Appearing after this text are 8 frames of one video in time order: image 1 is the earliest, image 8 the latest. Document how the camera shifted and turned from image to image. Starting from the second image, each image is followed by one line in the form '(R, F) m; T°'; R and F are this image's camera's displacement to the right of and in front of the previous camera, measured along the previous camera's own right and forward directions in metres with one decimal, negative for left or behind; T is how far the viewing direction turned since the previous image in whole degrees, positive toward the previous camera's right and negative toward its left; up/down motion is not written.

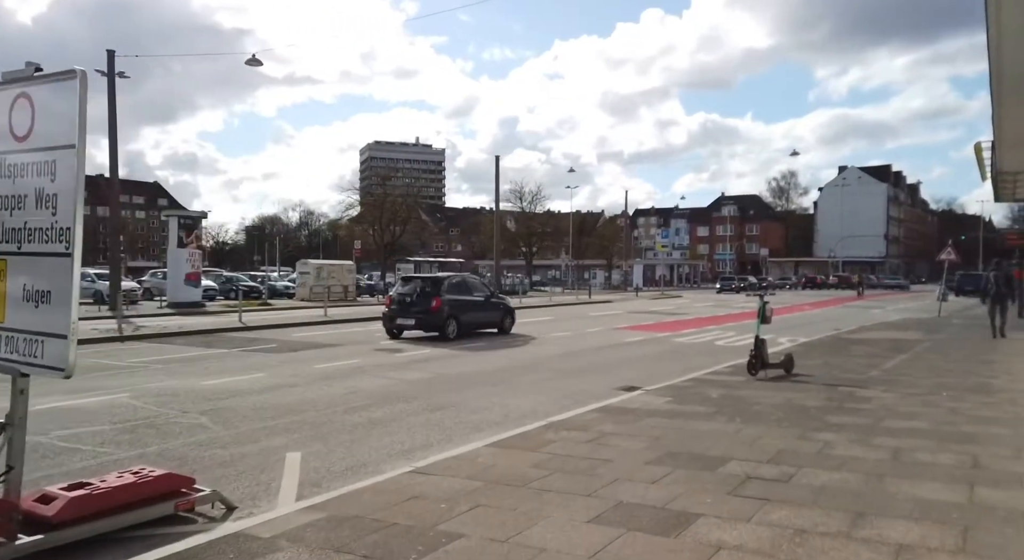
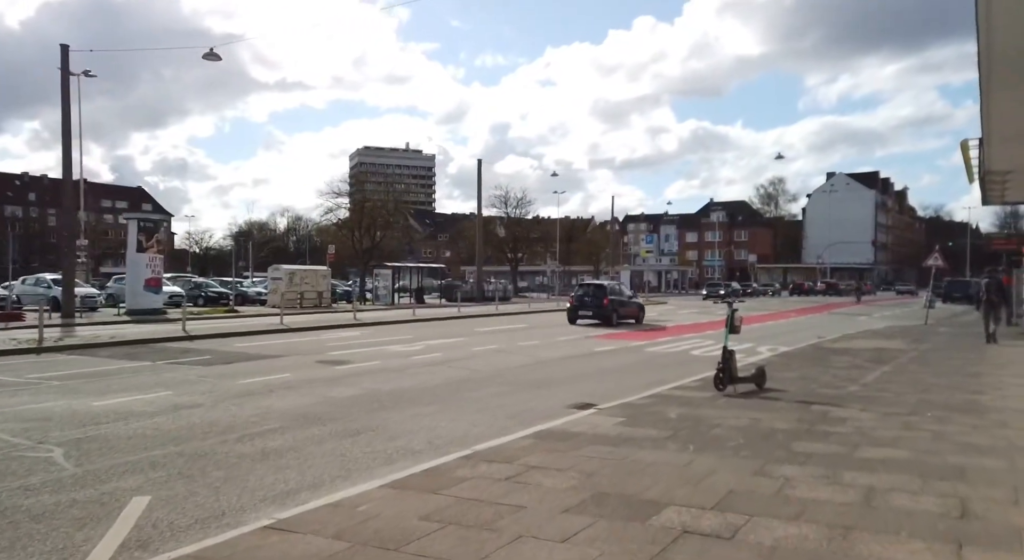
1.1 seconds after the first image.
(+0.6, +1.0) m; +1°
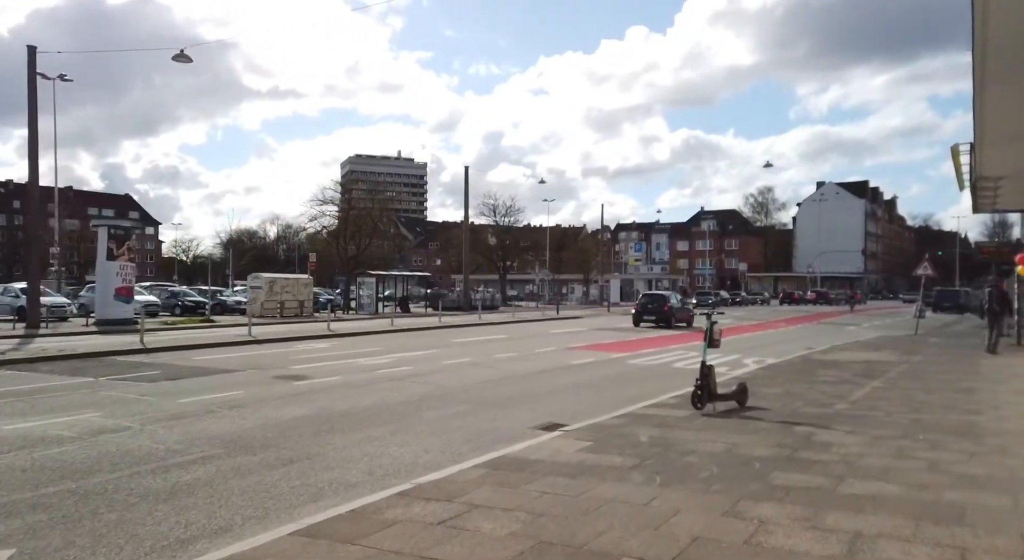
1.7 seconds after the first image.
(+0.4, +0.7) m; +1°
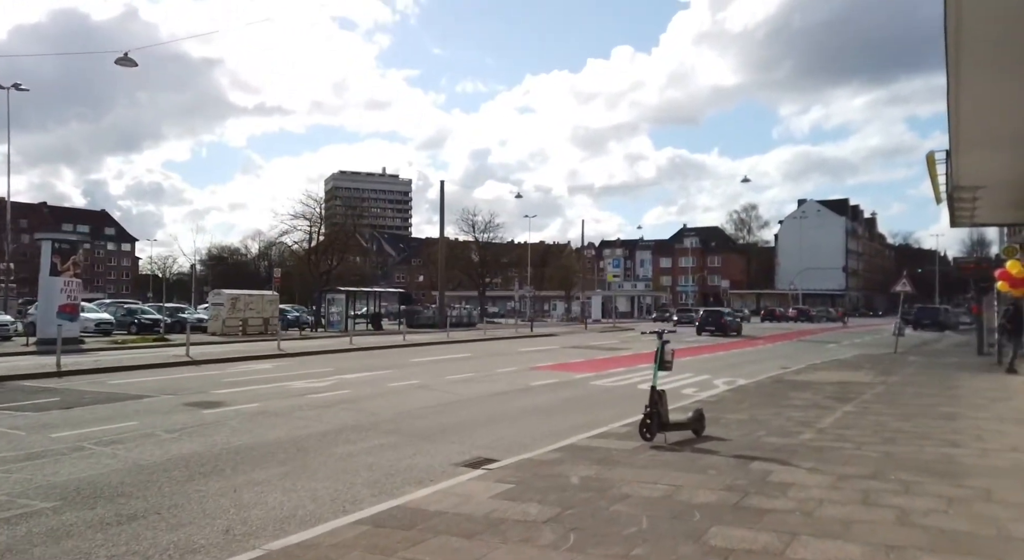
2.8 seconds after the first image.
(+0.7, +1.1) m; +1°
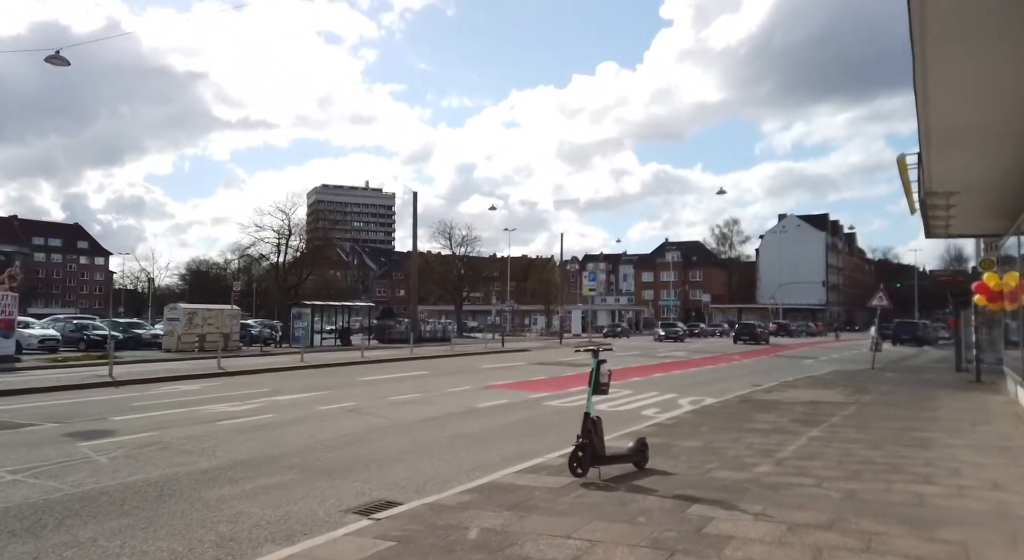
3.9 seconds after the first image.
(+0.8, +1.1) m; +1°
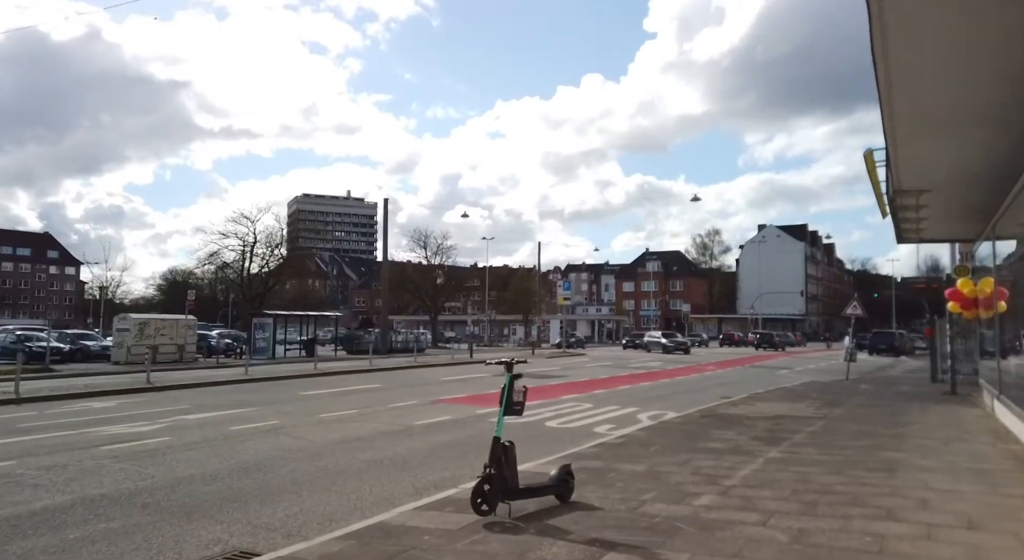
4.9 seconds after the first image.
(+0.8, +1.1) m; +1°
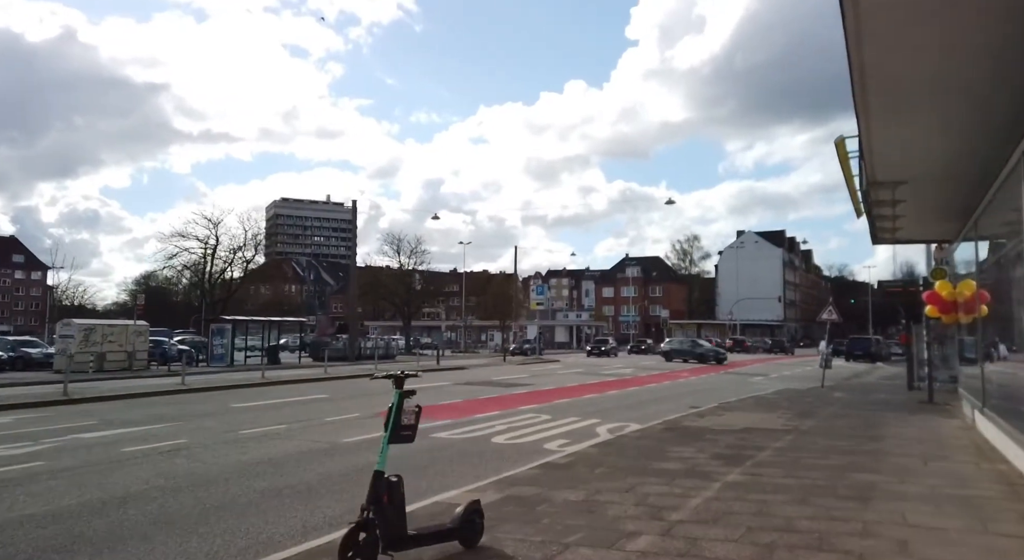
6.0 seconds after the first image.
(+0.7, +1.3) m; +1°
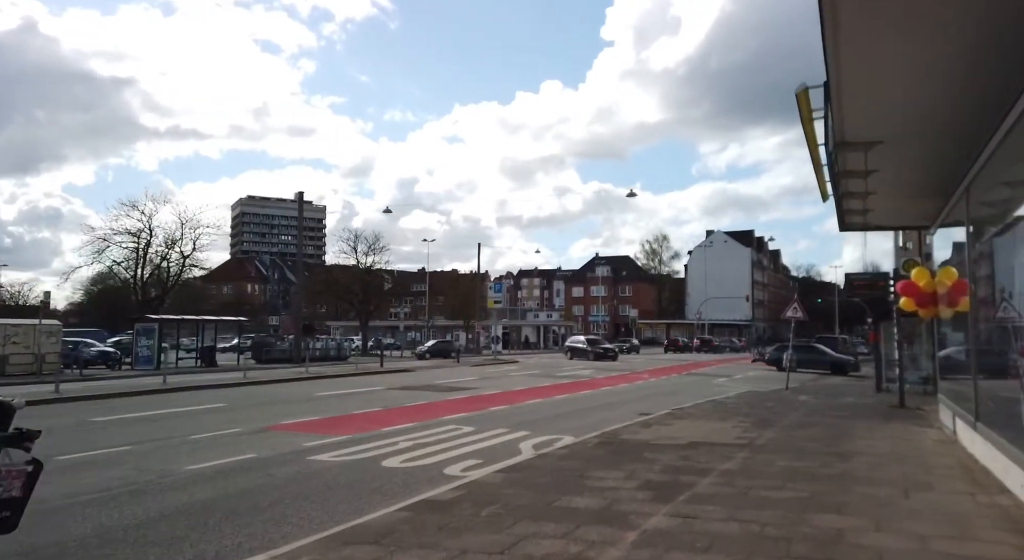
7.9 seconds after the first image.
(+1.1, +2.4) m; +2°
